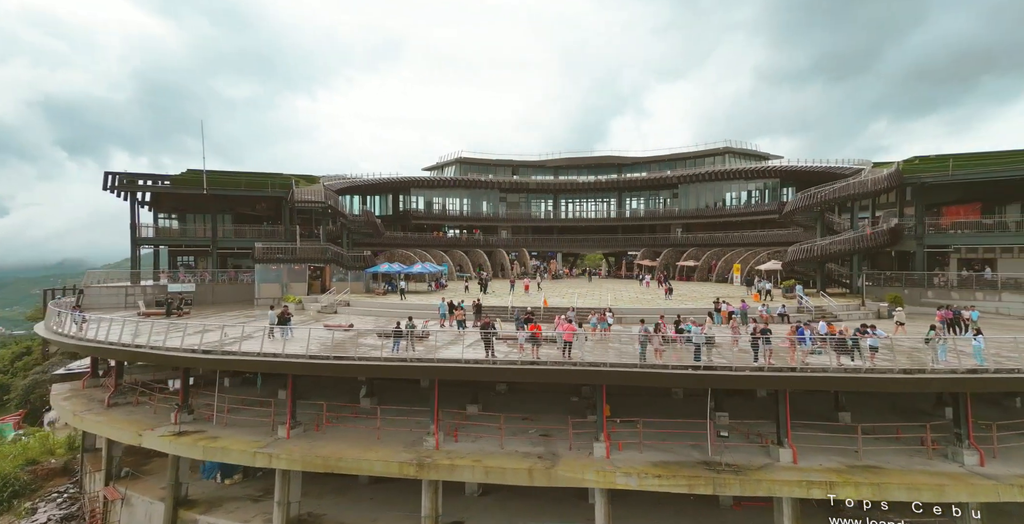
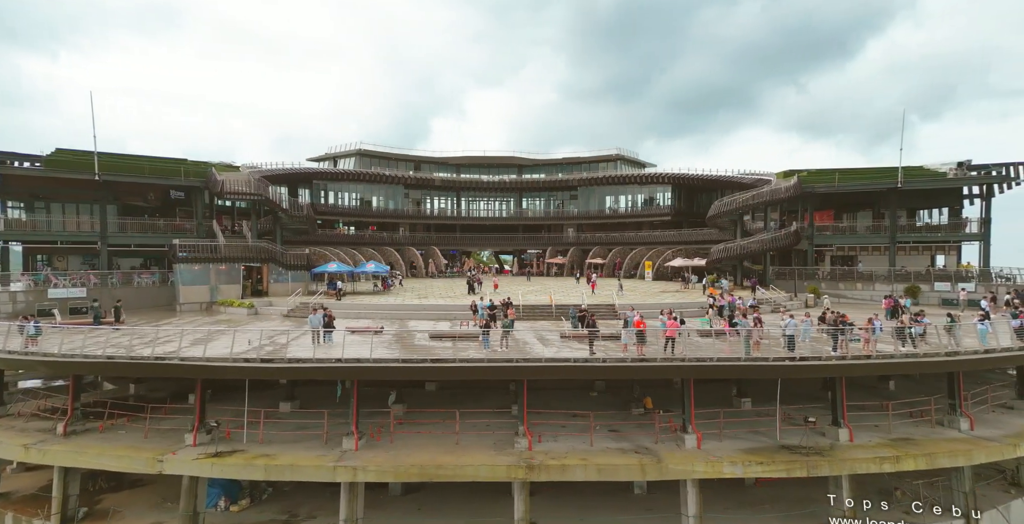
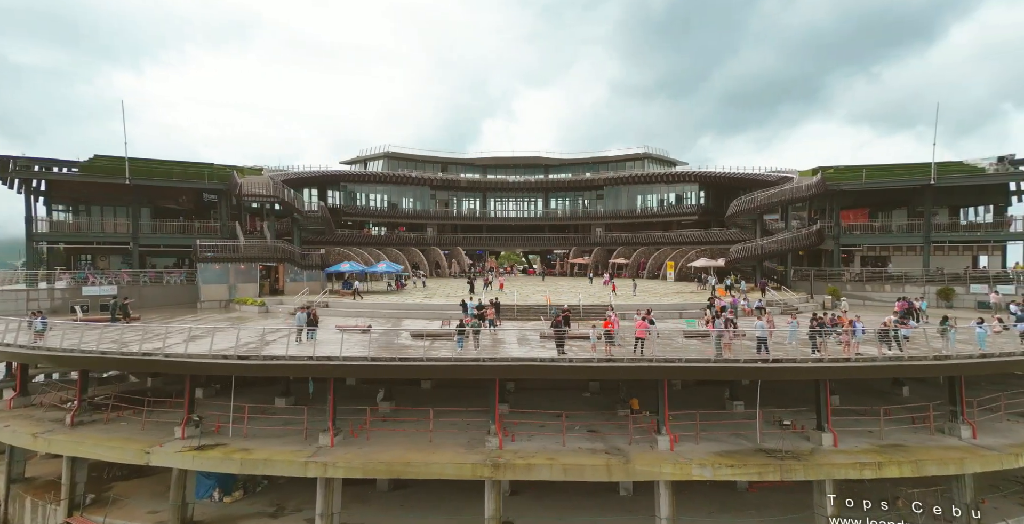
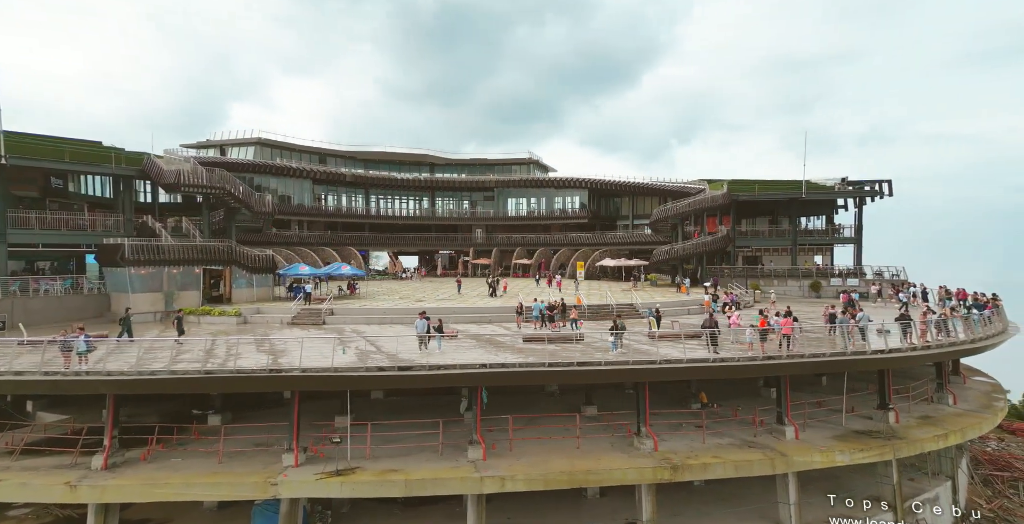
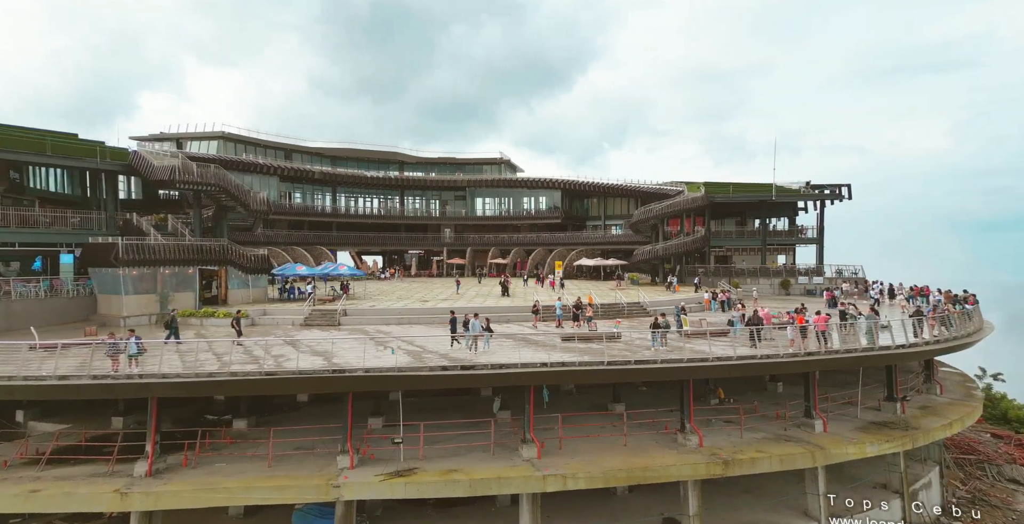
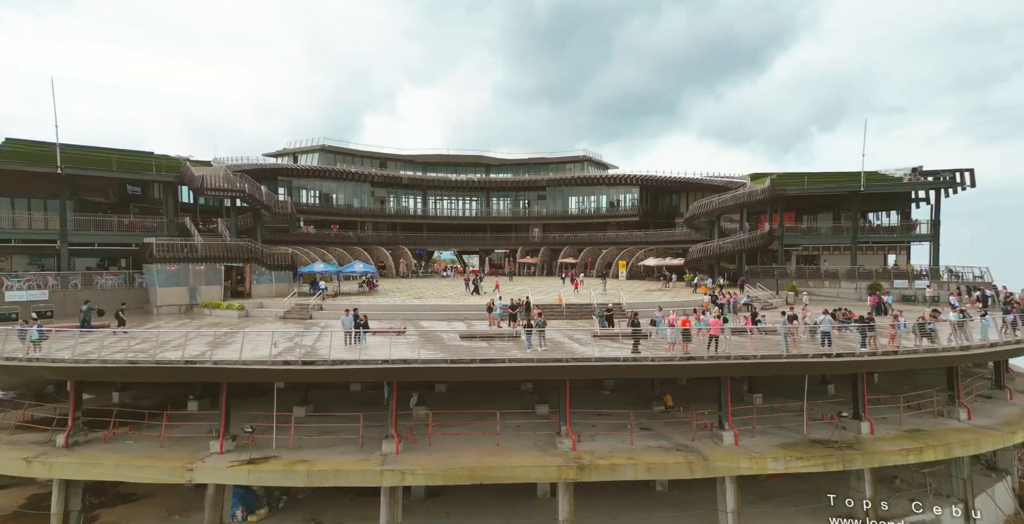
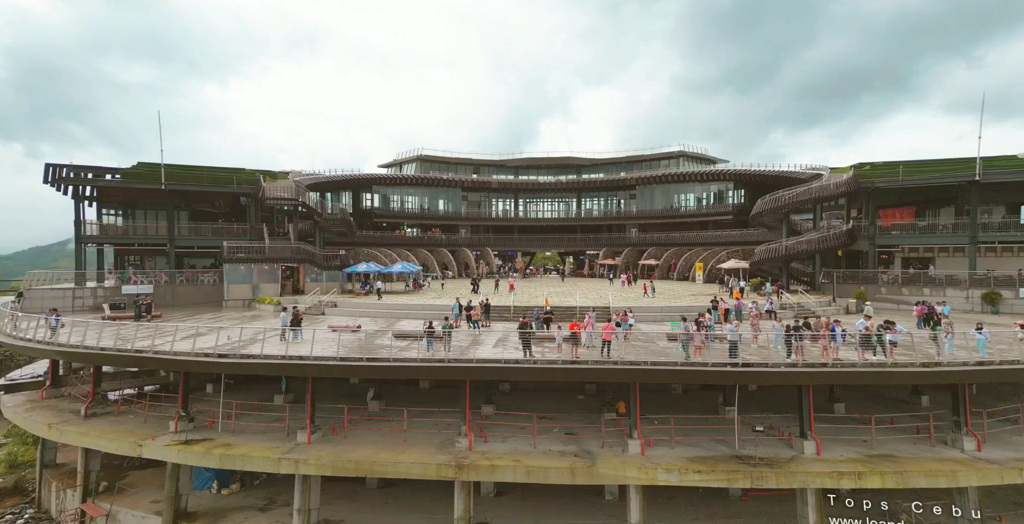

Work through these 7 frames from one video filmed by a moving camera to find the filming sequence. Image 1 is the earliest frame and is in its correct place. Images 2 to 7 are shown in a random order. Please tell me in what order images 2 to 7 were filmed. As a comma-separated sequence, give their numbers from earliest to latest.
7, 3, 2, 6, 4, 5
